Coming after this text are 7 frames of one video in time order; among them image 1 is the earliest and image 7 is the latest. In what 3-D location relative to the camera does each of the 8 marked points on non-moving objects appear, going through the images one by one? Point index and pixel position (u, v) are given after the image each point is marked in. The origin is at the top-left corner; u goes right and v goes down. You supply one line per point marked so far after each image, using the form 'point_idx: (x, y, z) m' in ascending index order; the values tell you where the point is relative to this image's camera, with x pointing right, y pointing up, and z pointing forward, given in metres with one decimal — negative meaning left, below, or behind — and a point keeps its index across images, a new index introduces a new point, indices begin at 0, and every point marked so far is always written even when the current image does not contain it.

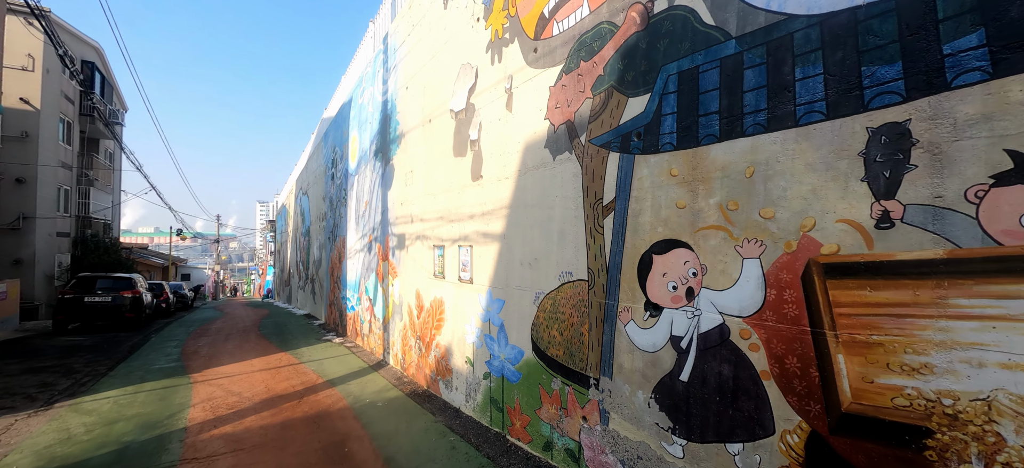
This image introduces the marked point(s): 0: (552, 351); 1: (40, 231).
0: (+0.4, -1.1, +3.4) m
1: (-17.5, +0.1, +13.9) m
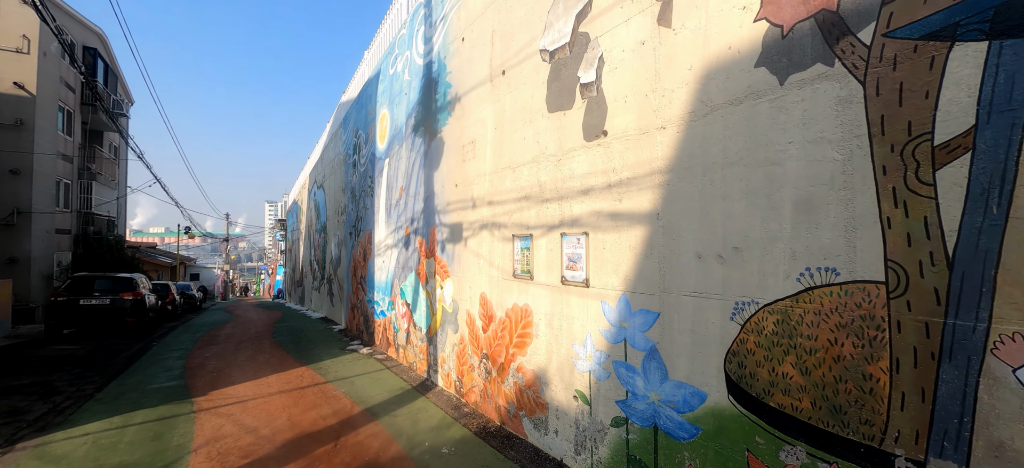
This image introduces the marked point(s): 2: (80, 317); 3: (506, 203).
0: (+1.5, -0.9, +2.0) m
1: (-16.3, +0.3, +12.8) m
2: (-10.7, -2.0, +9.3) m
3: (-0.1, +0.3, +4.0) m
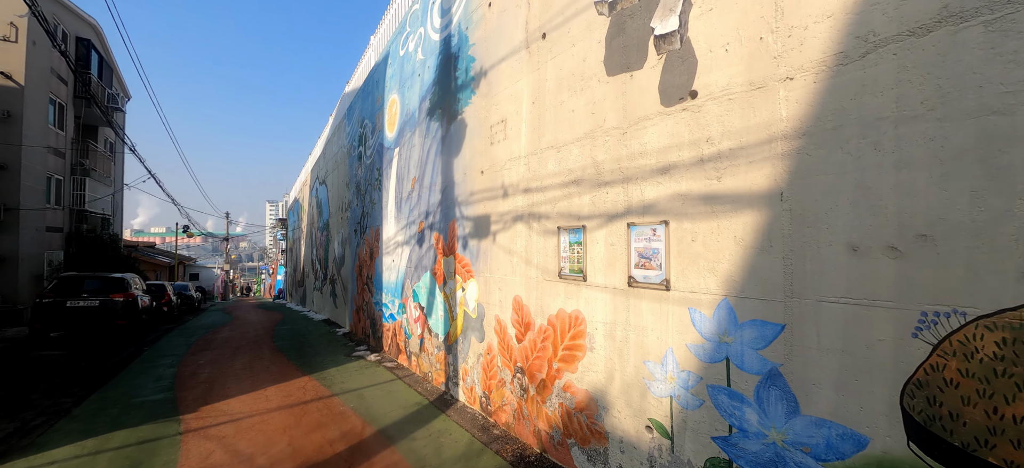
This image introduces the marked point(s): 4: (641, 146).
0: (+1.9, -0.8, +1.4) m
1: (-15.8, +0.3, +12.2) m
2: (-10.3, -2.0, +8.7) m
3: (+0.3, +0.4, +3.4) m
4: (+0.9, +0.6, +2.6) m
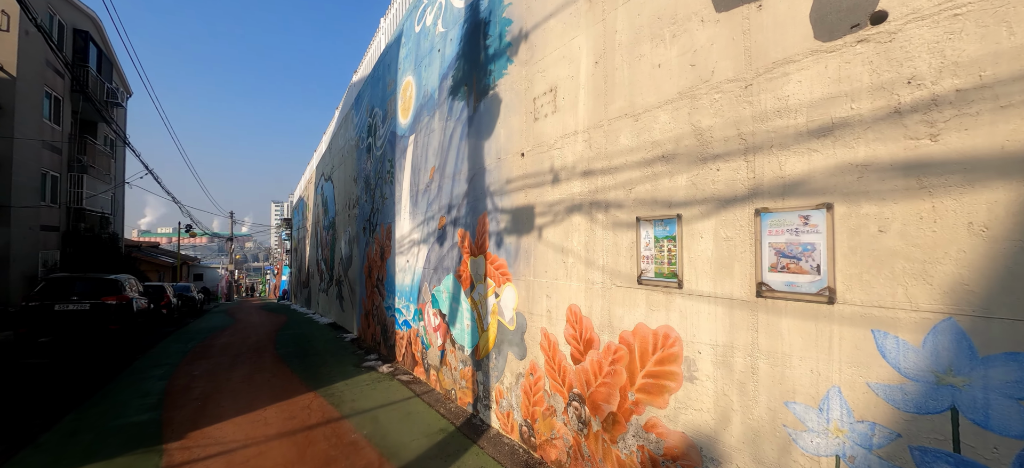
0: (+2.3, -0.8, +0.6) m
1: (-15.3, +0.4, +11.6) m
2: (-9.8, -1.9, +8.1) m
3: (+0.8, +0.5, +2.7) m
4: (+1.3, +0.7, +1.9) m
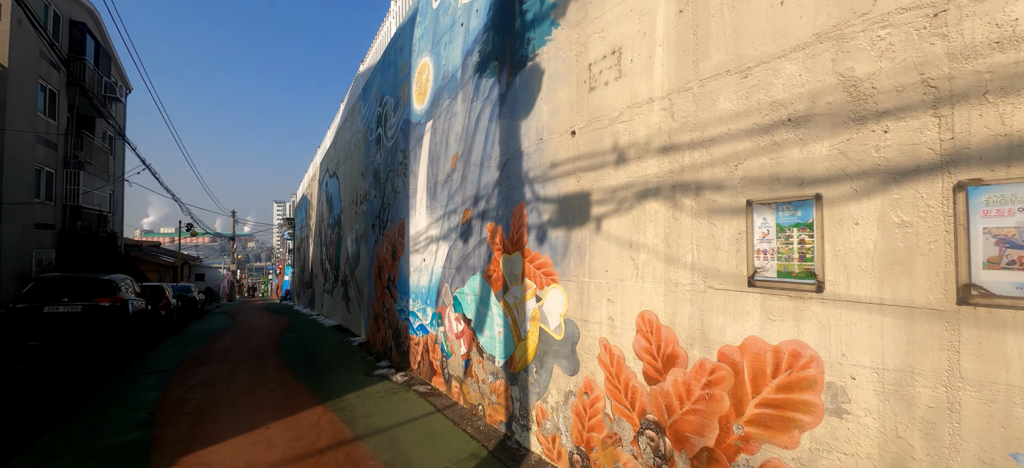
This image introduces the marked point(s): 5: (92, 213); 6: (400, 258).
0: (+2.6, -0.7, +0.1) m
1: (-14.9, +0.4, +11.1) m
2: (-9.4, -1.9, +7.6) m
3: (+1.1, +0.5, +2.1) m
4: (+1.7, +0.7, +1.3) m
5: (-17.2, +0.9, +15.3) m
6: (-1.9, -0.4, +6.5) m
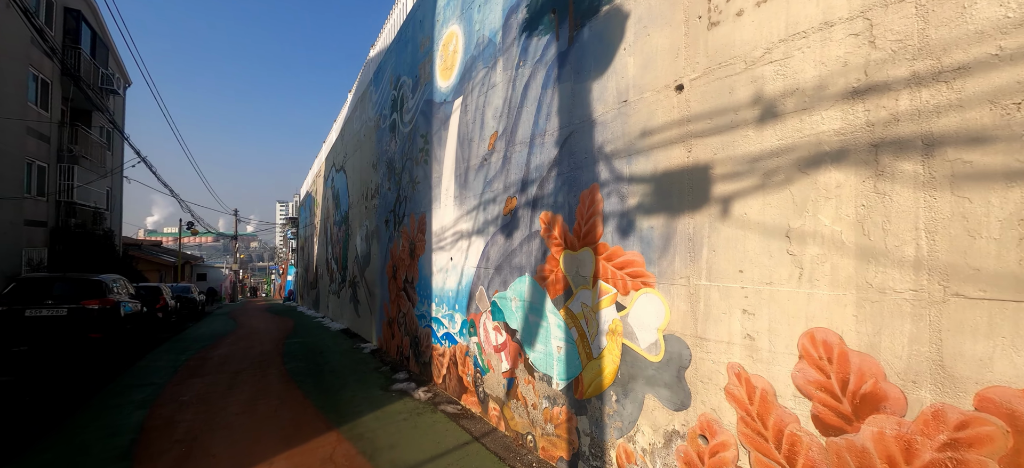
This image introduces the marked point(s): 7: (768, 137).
0: (+3.1, -0.6, -0.7) m
1: (-14.4, +0.5, +10.5) m
2: (-8.9, -1.8, +6.9) m
3: (+1.7, +0.6, +1.4) m
4: (+2.2, +0.8, +0.6) m
5: (-16.6, +0.9, +14.7) m
6: (-1.4, -0.3, +5.7) m
7: (+1.3, +0.5, +1.9) m
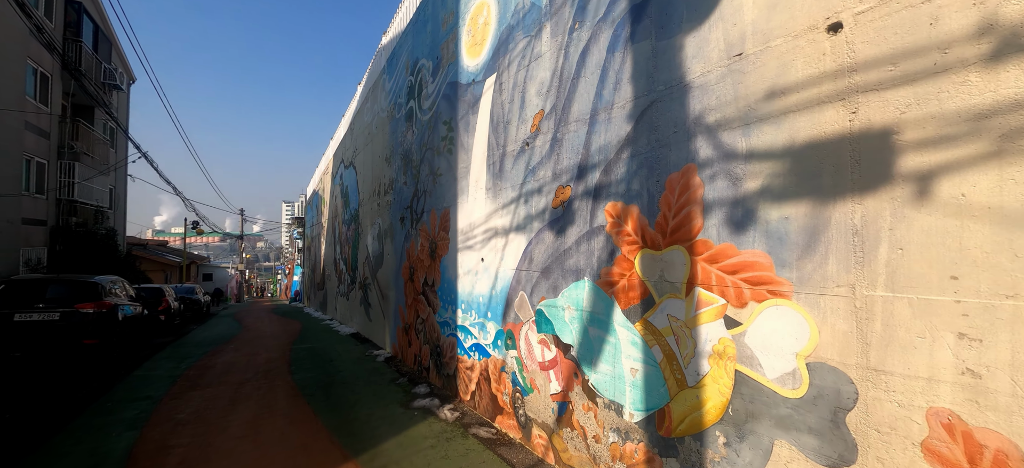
0: (+3.5, -0.6, -1.3) m
1: (-13.9, +0.5, +10.0) m
2: (-8.4, -1.8, +6.4) m
3: (+2.1, +0.6, +0.8) m
4: (+2.6, +0.8, 0.0) m
5: (-16.1, +1.0, +14.3) m
6: (-1.0, -0.3, +5.2) m
7: (+1.7, +0.5, +1.3) m
